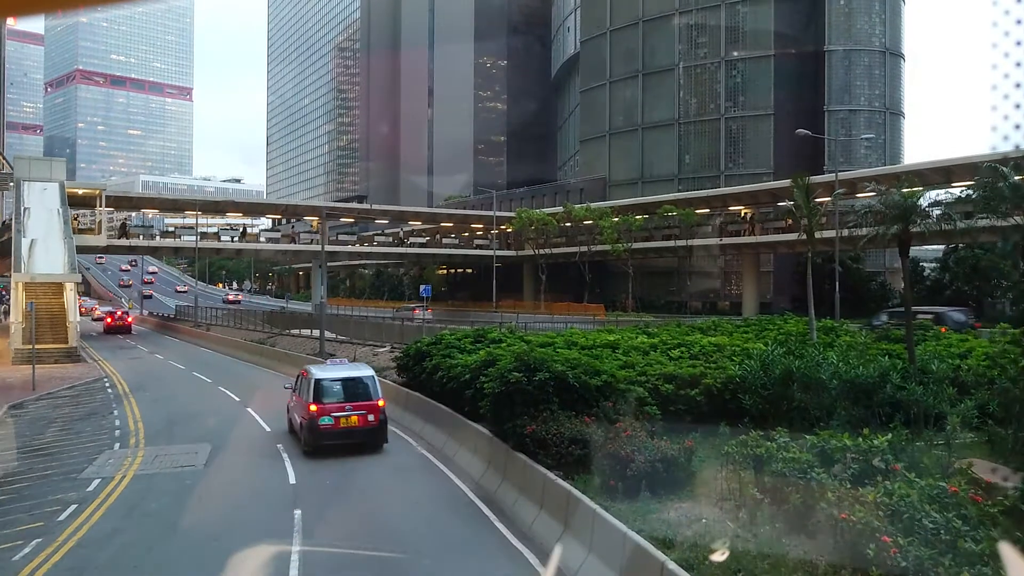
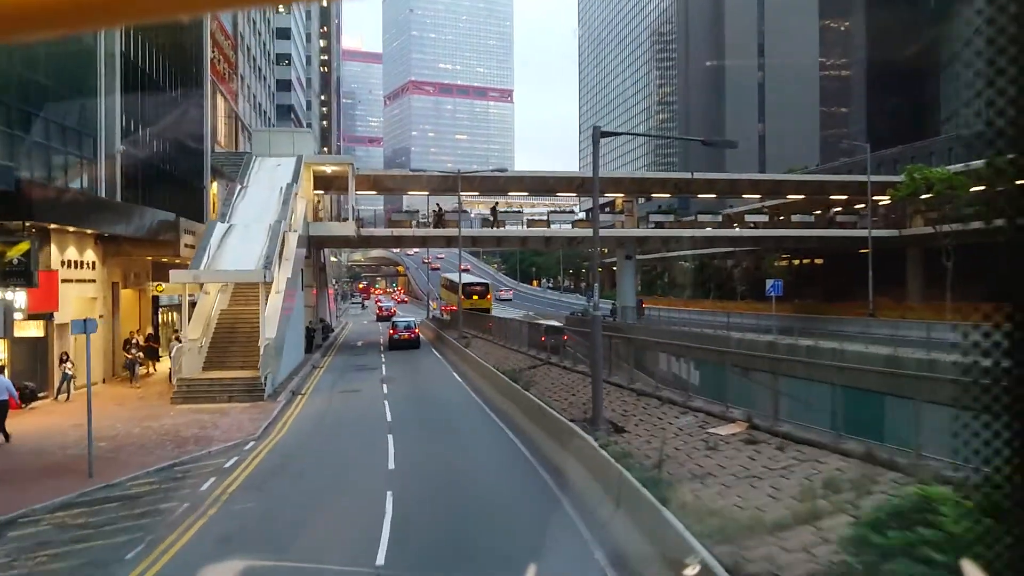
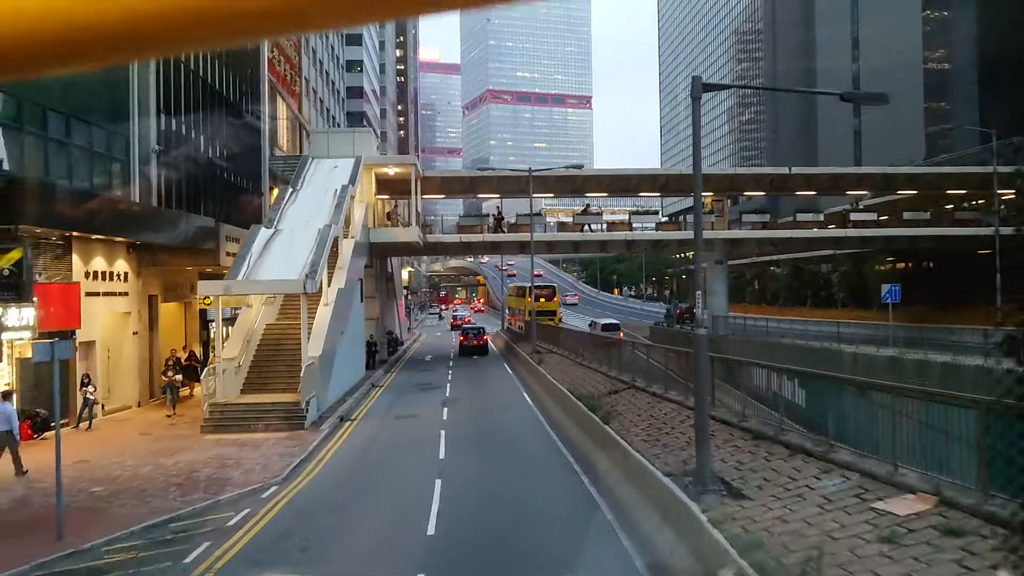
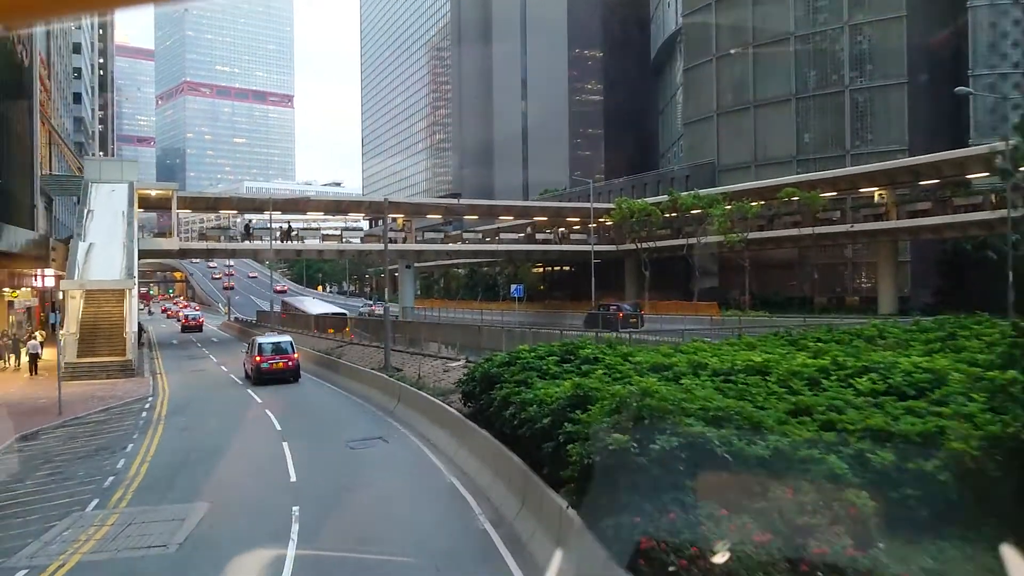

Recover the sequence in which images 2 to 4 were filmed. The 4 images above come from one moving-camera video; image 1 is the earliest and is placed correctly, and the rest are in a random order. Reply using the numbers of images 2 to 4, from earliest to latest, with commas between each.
4, 2, 3
